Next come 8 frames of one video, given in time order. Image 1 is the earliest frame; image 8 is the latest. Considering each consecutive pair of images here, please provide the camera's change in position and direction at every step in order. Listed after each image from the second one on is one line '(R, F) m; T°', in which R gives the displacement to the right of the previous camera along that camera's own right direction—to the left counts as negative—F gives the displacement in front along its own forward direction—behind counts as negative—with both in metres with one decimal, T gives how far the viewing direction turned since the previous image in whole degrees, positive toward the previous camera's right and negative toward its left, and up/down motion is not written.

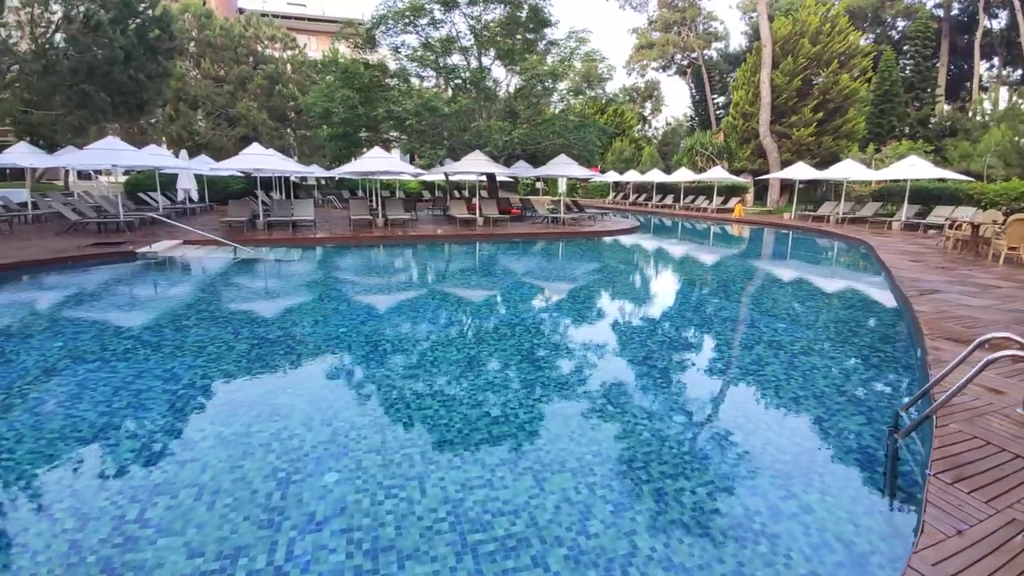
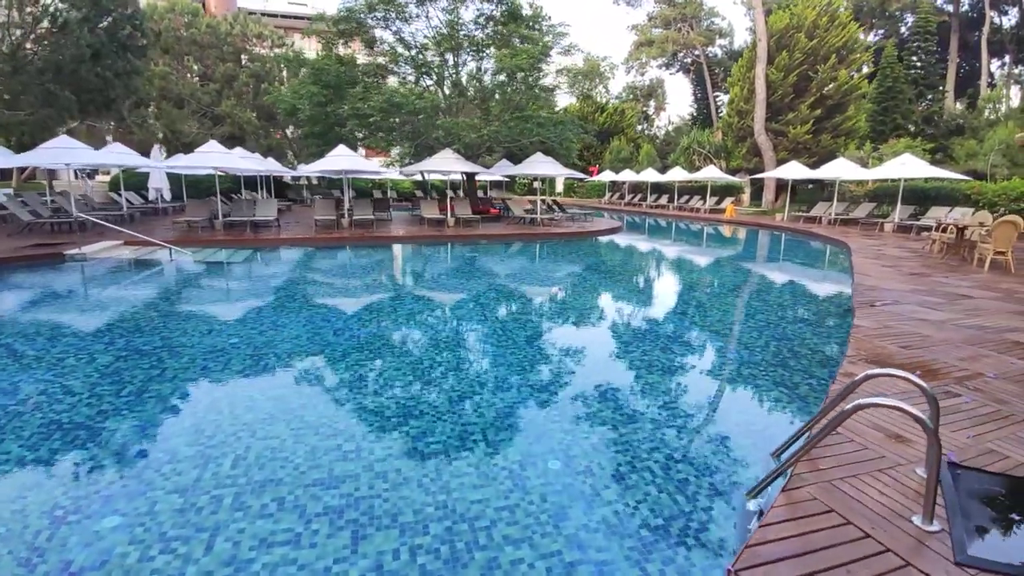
(+1.0, +0.6) m; -1°
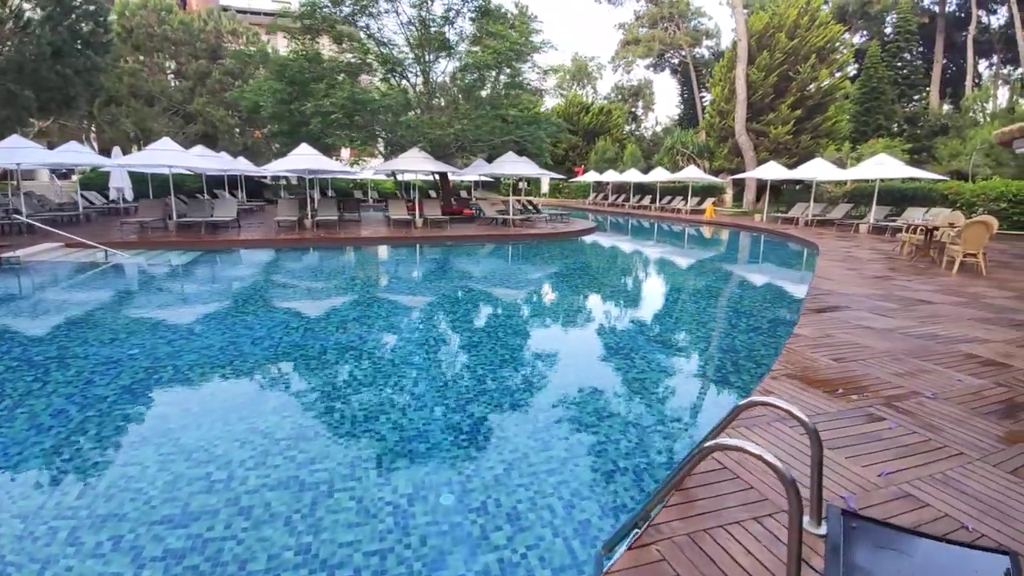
(+0.6, +0.4) m; +1°
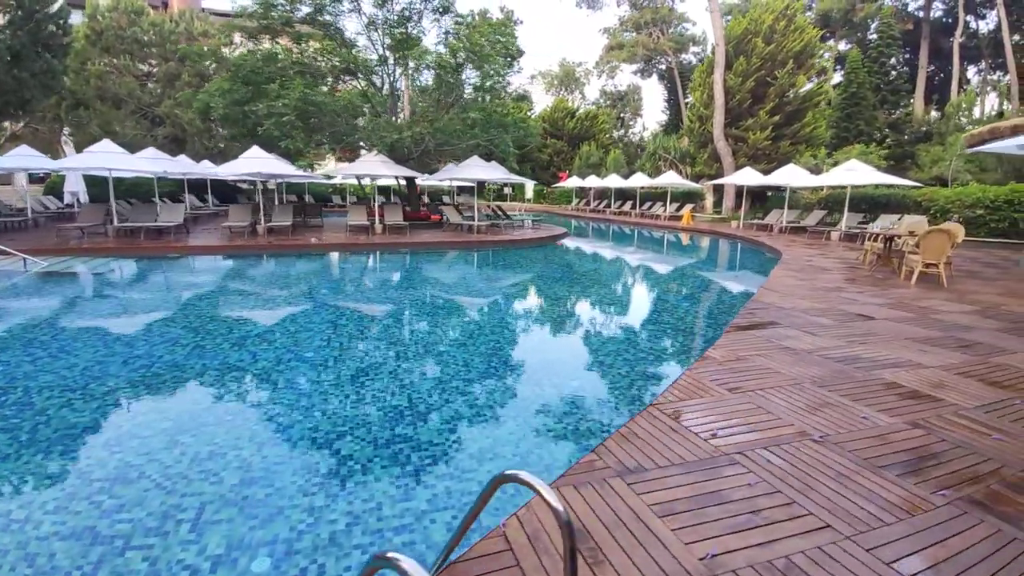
(+0.8, +0.4) m; 0°
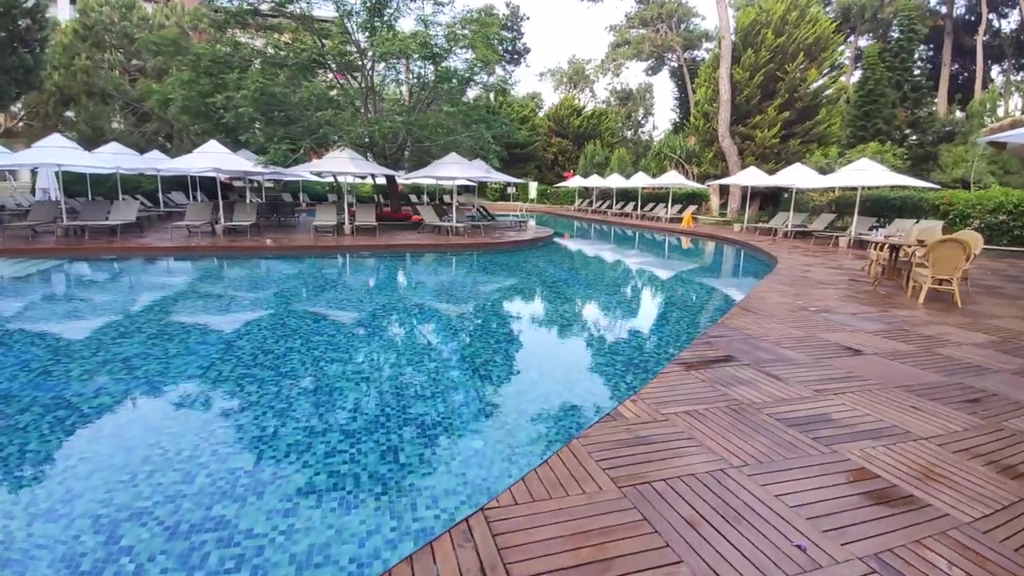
(+0.9, +0.9) m; -2°
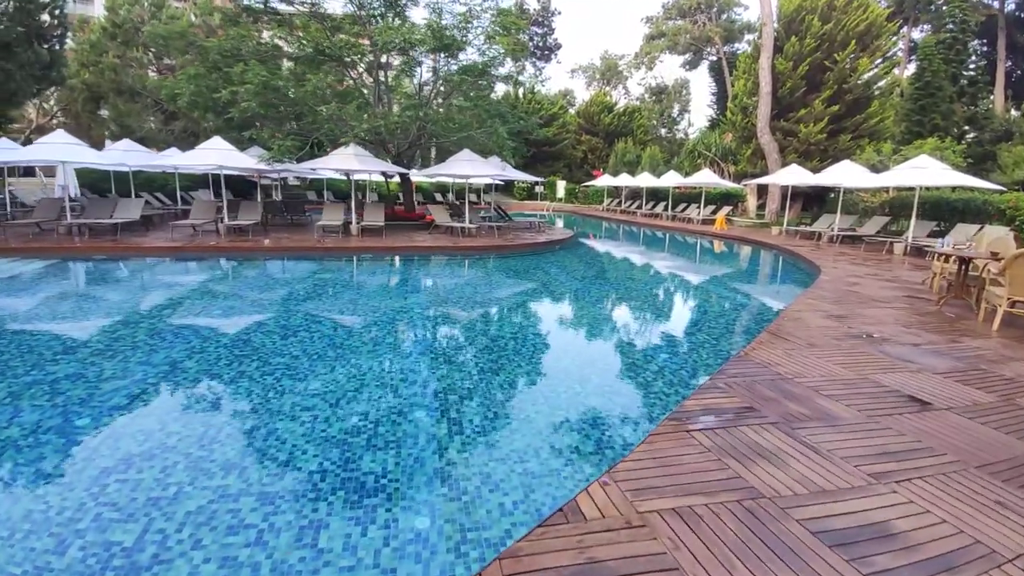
(+0.4, +0.8) m; -4°
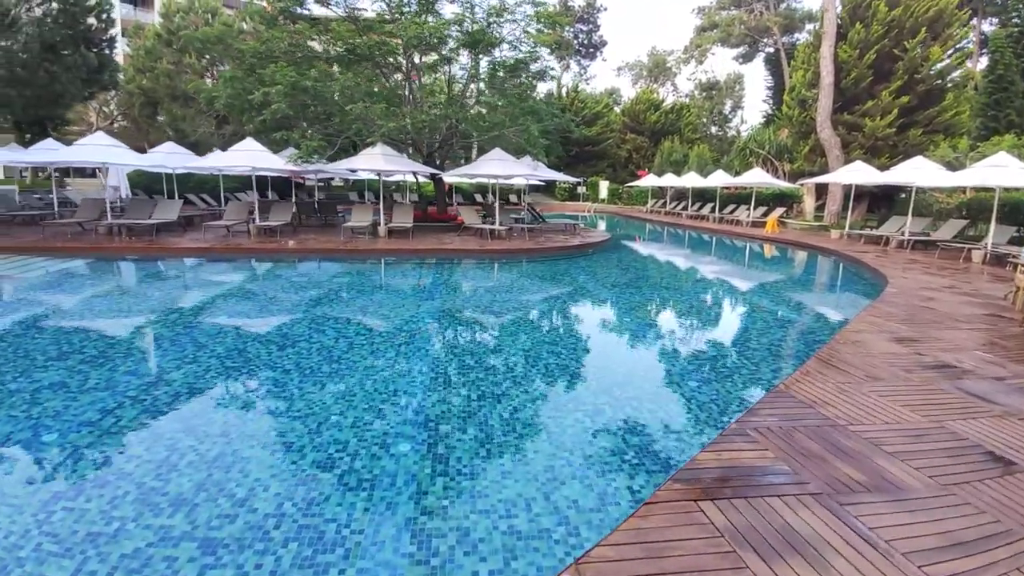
(+0.3, +0.5) m; -5°
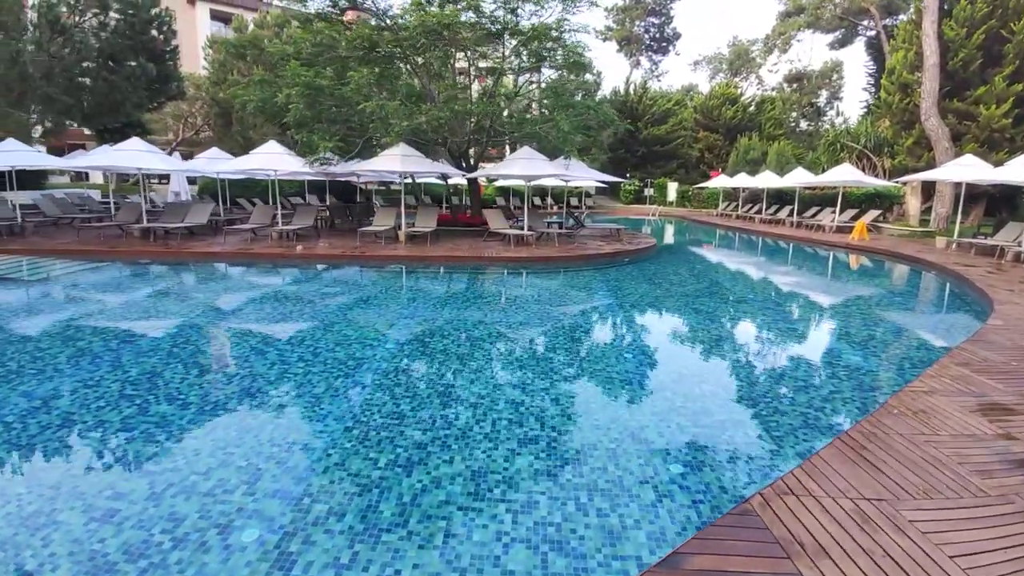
(+1.0, +1.0) m; -8°
